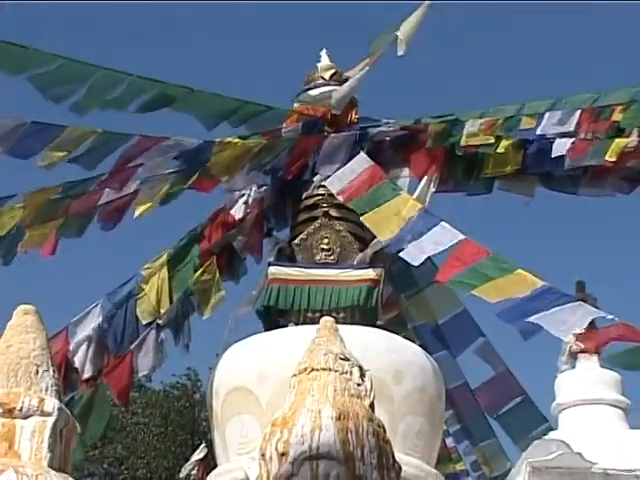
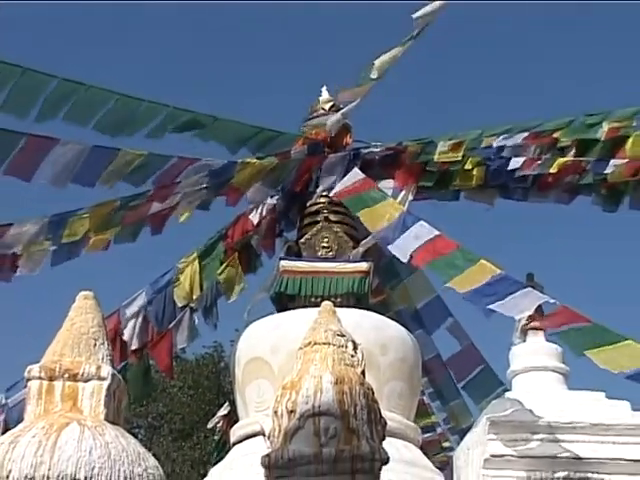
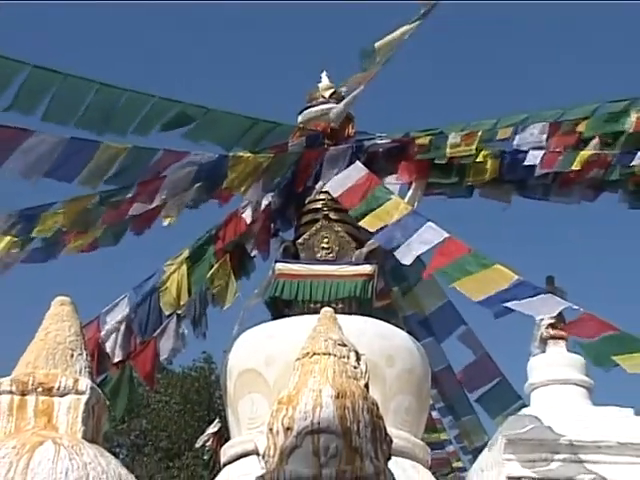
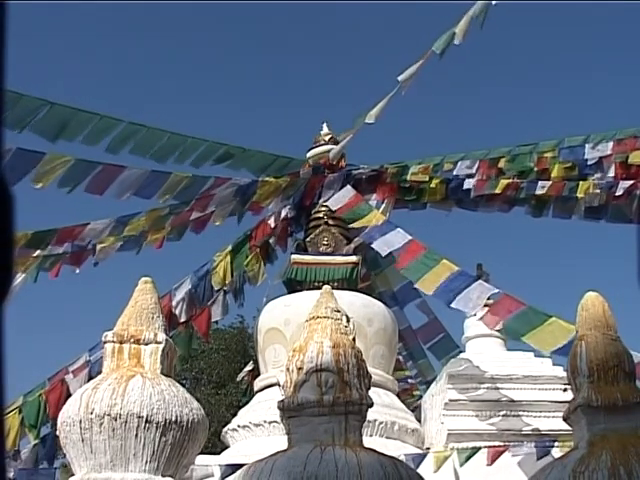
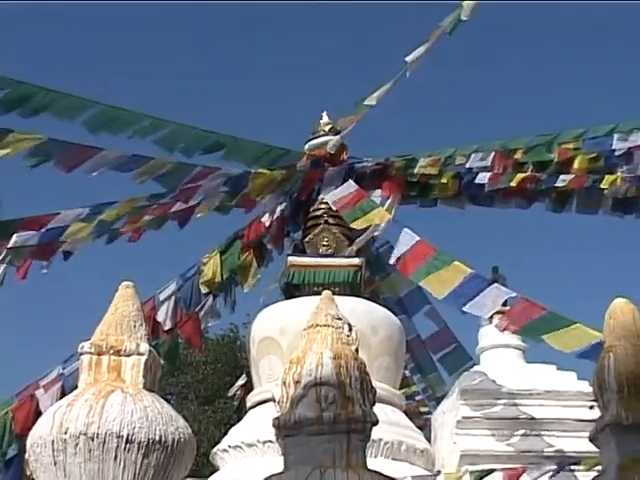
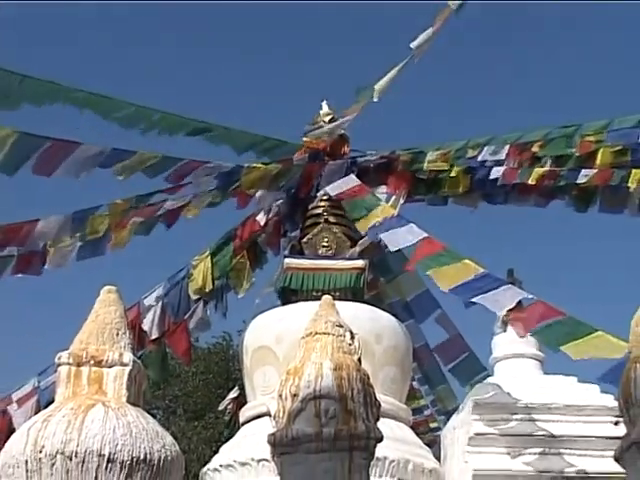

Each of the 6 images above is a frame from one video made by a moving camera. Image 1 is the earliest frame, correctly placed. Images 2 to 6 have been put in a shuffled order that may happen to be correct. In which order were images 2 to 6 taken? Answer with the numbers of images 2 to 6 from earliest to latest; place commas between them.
3, 2, 6, 5, 4
